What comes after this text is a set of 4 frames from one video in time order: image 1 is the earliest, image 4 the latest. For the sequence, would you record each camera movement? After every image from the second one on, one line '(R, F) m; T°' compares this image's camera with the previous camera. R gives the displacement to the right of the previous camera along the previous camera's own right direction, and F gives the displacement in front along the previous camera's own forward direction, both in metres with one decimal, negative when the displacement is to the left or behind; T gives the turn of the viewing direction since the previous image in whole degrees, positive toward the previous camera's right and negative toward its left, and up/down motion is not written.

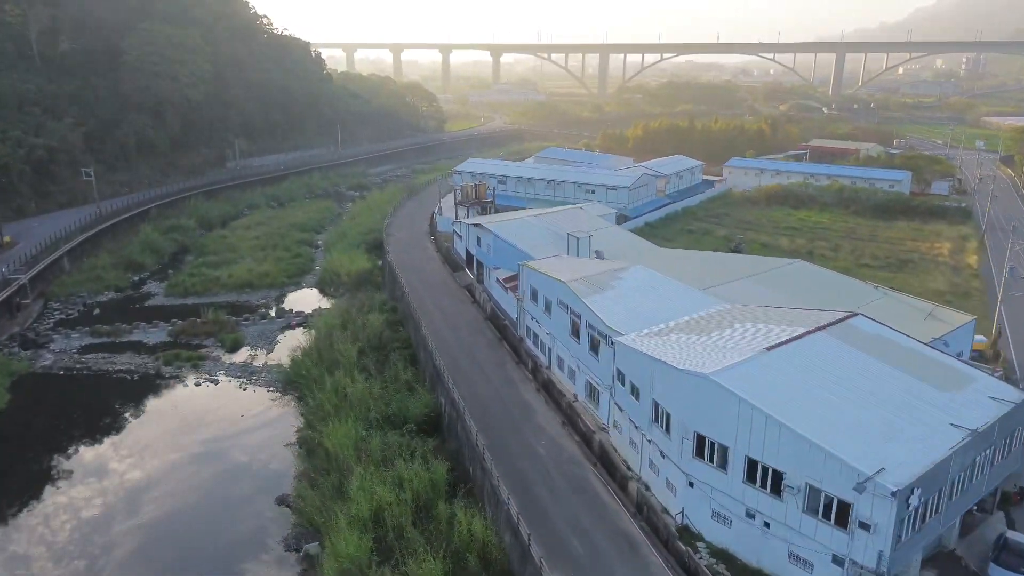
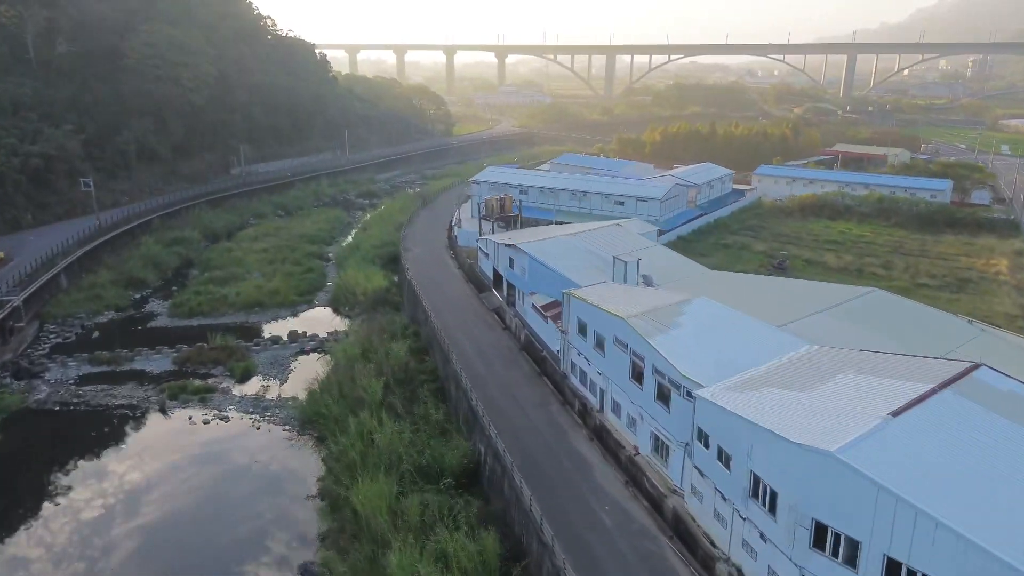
(-0.8, +1.4) m; 0°
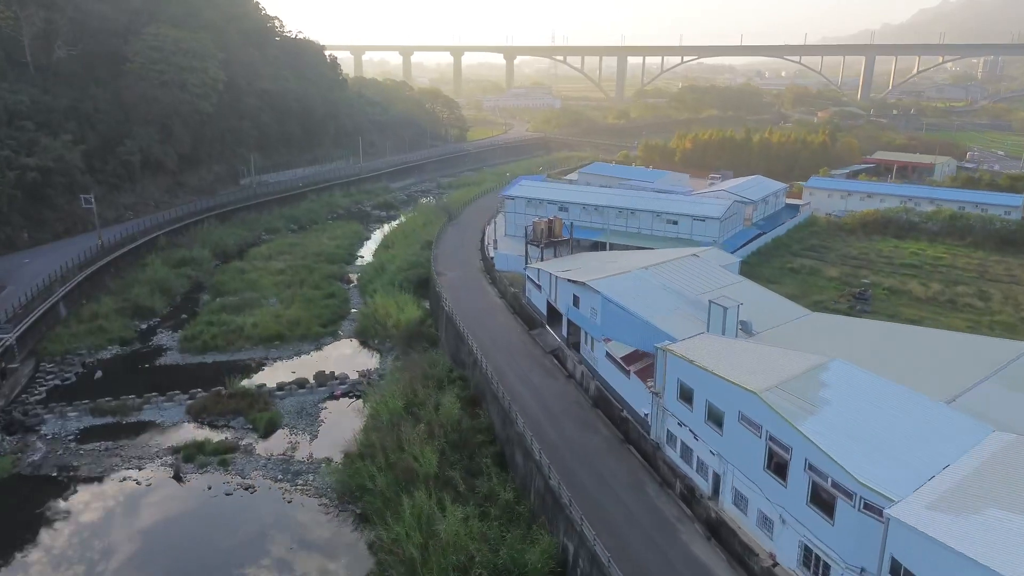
(-1.2, +2.1) m; 0°
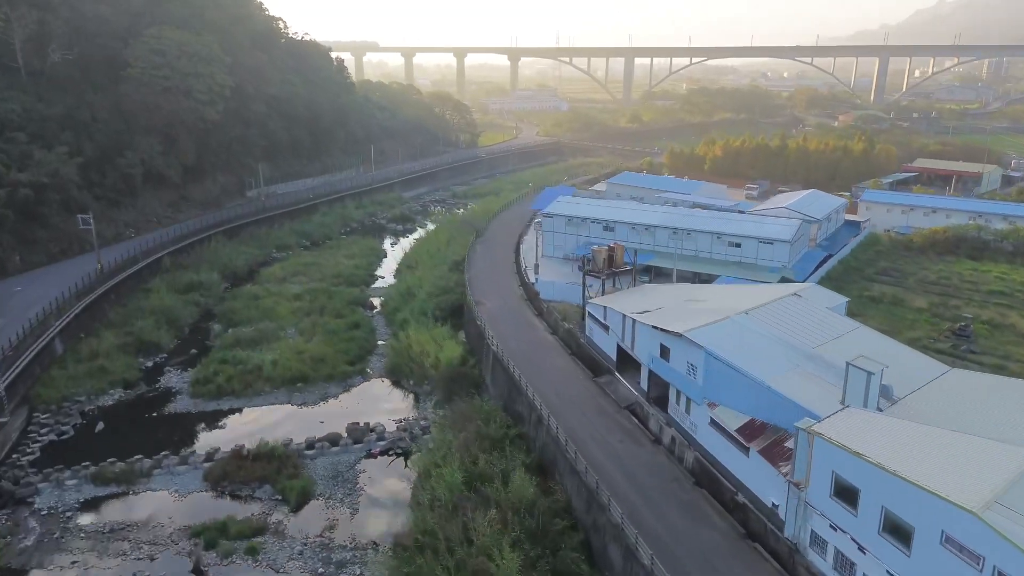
(-1.3, +2.1) m; 0°
